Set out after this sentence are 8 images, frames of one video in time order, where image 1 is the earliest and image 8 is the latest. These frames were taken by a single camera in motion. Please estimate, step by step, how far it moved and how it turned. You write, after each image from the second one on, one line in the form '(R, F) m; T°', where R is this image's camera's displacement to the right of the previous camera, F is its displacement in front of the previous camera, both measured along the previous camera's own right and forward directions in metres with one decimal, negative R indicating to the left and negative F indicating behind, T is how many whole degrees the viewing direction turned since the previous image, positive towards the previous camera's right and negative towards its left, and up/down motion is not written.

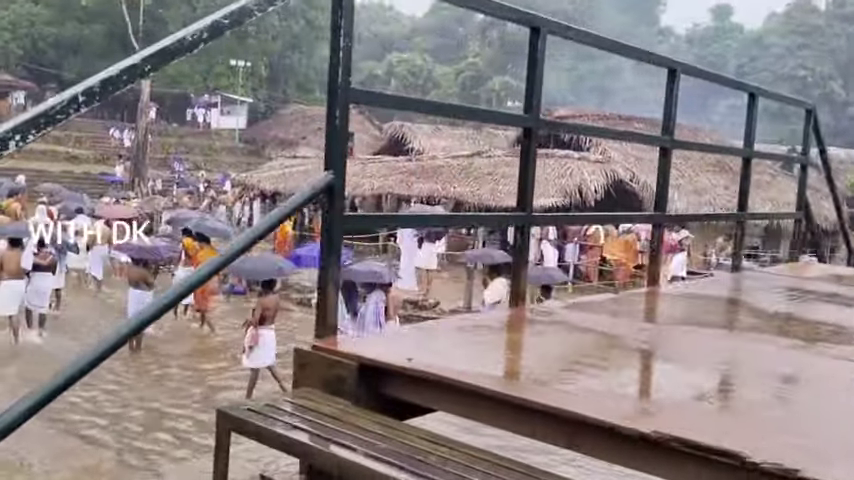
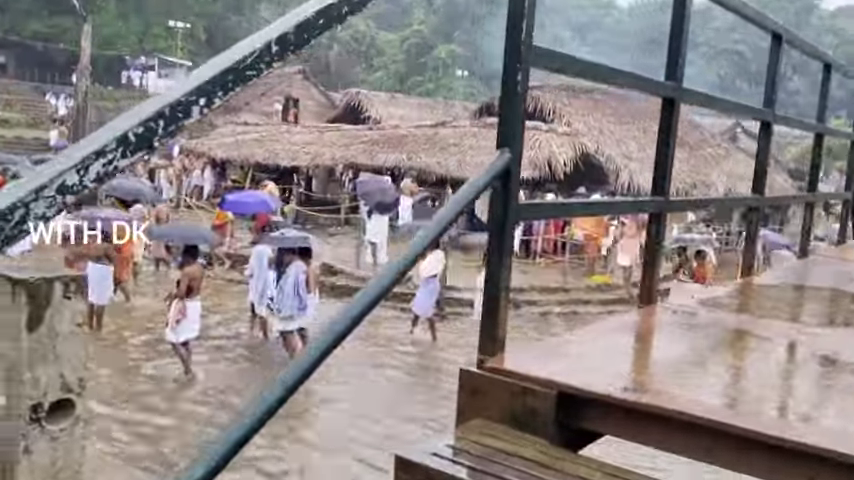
(-0.6, +0.5) m; +4°
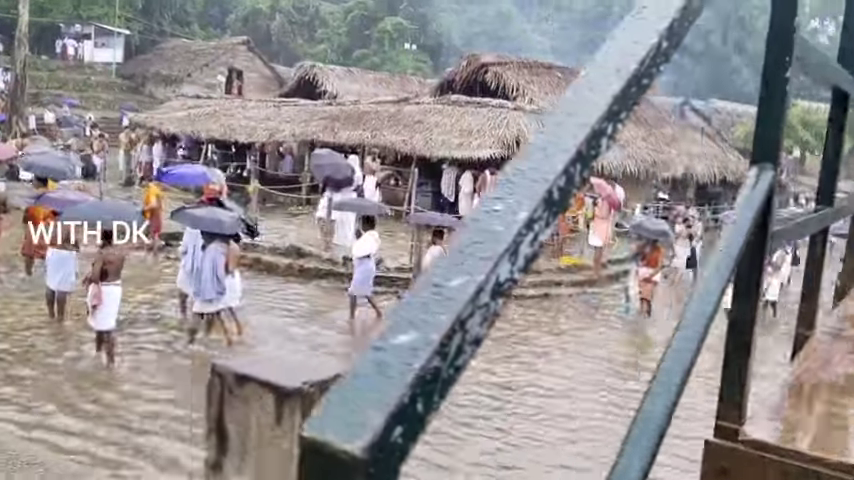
(-0.6, +0.4) m; +4°
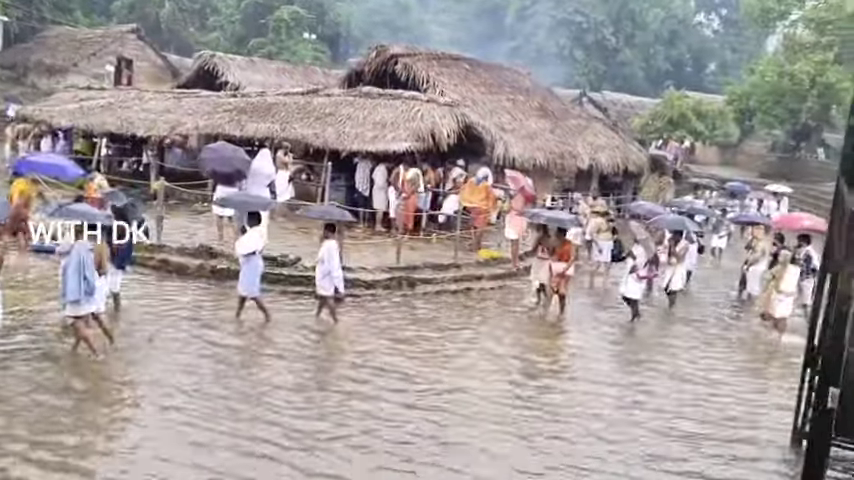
(-0.3, +0.4) m; +7°
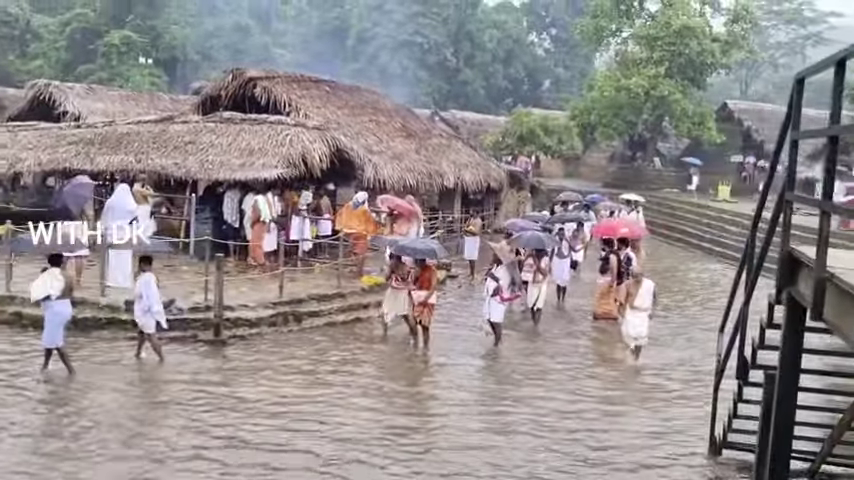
(-0.6, +0.6) m; +11°
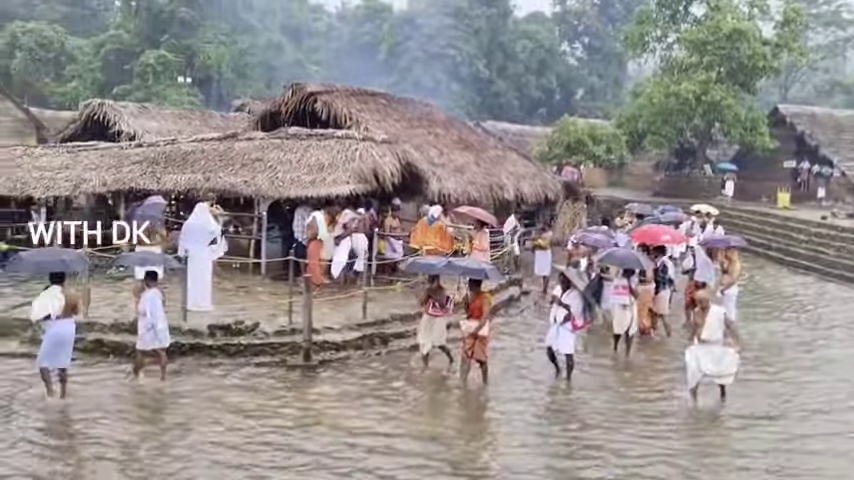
(-1.0, +0.6) m; -2°
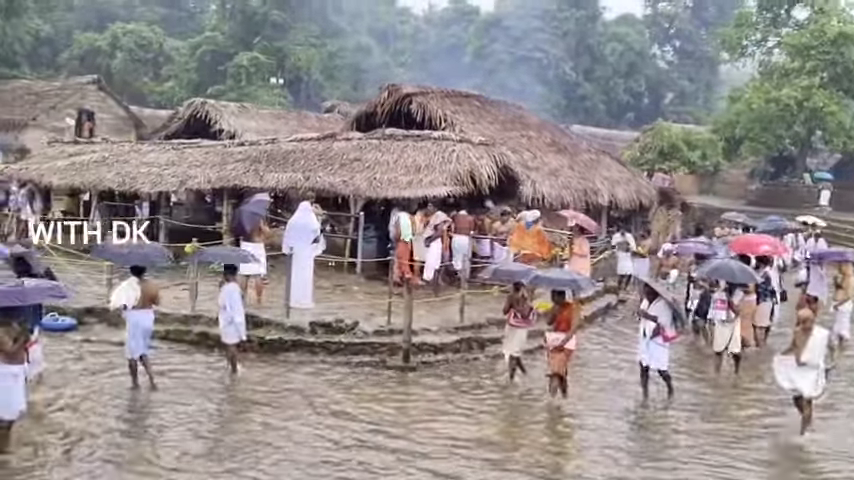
(-0.3, 0.0) m; -5°
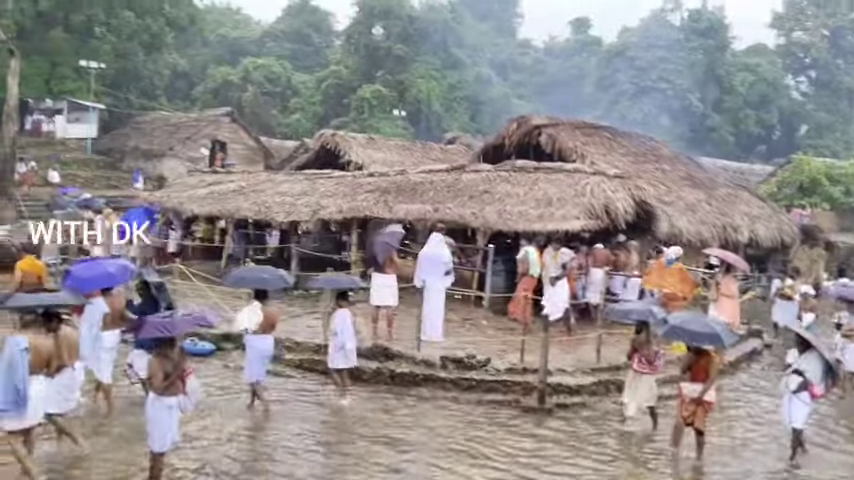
(-0.4, +0.3) m; -8°
